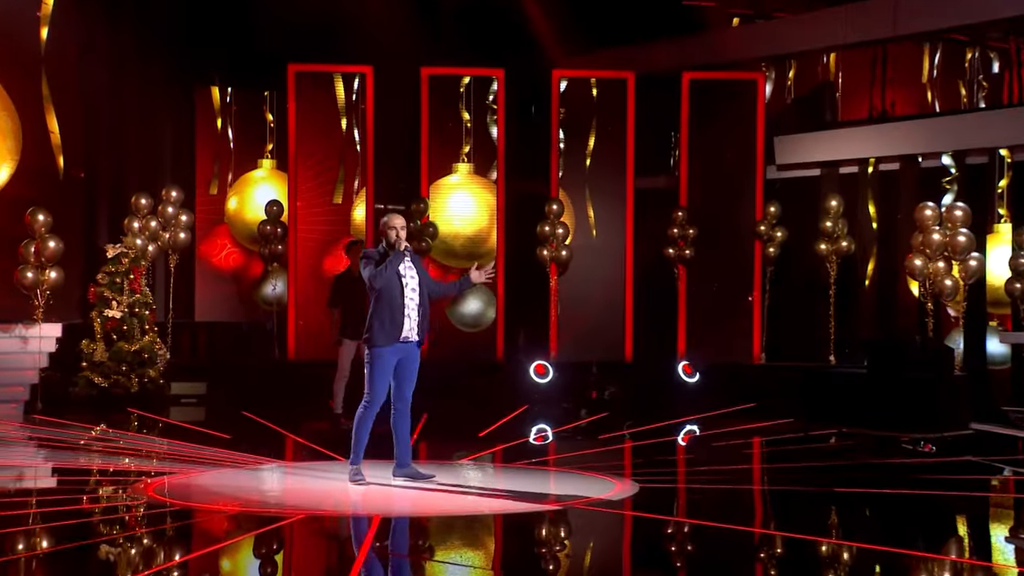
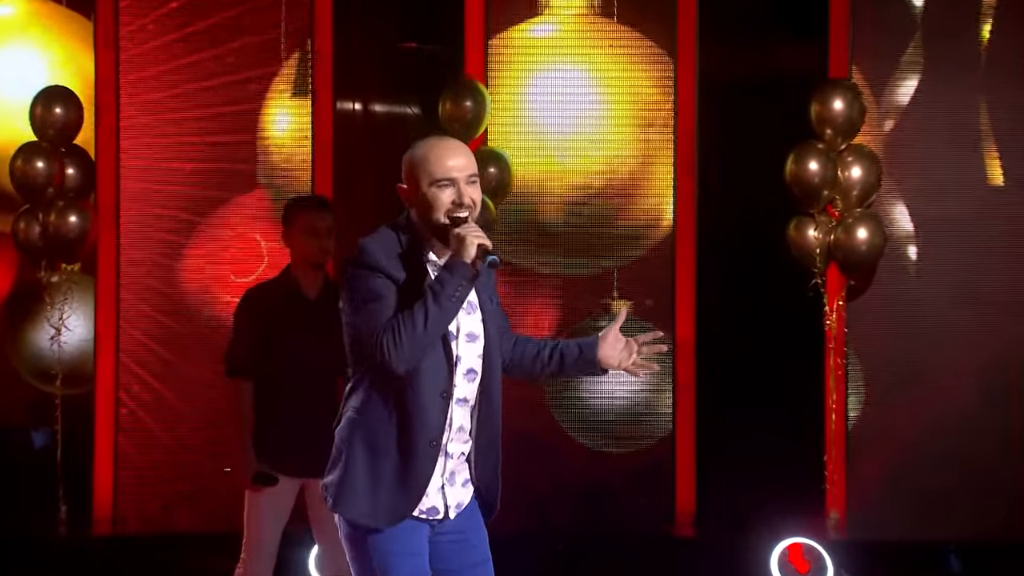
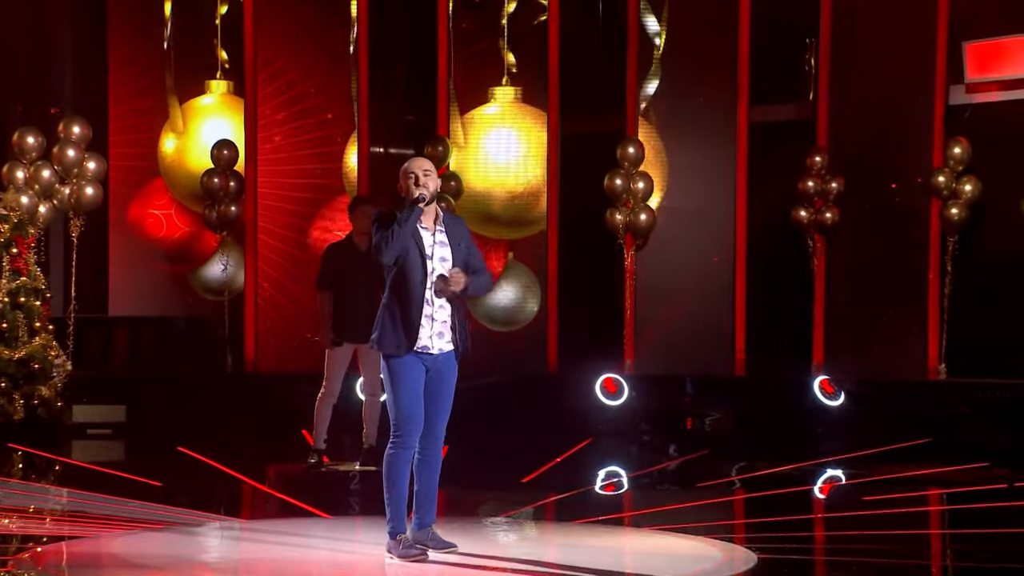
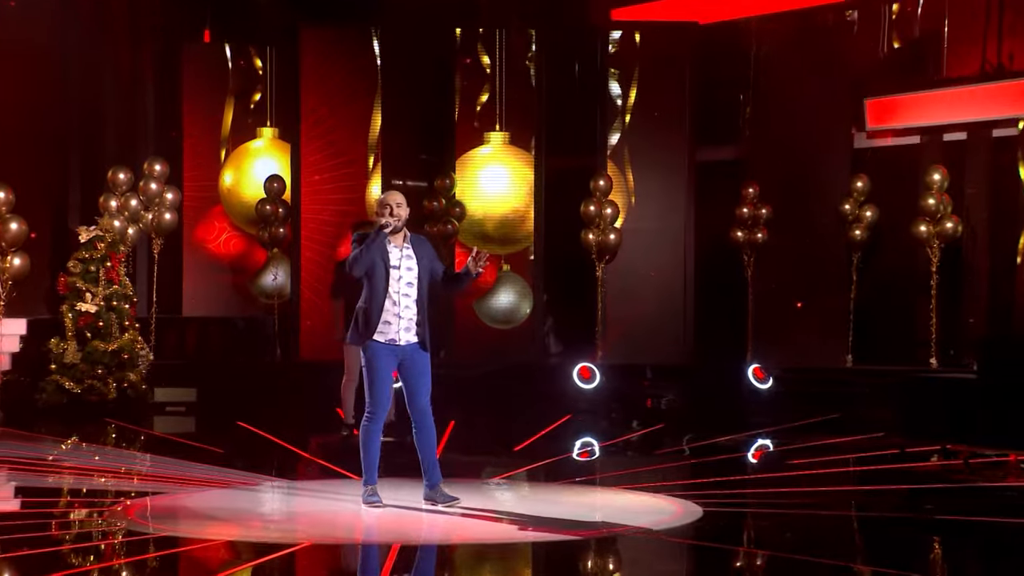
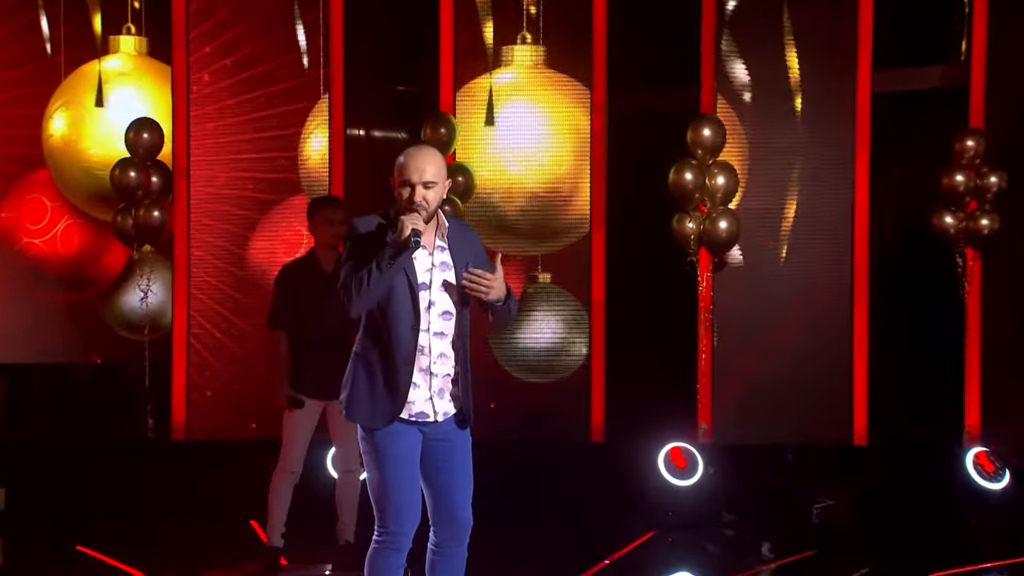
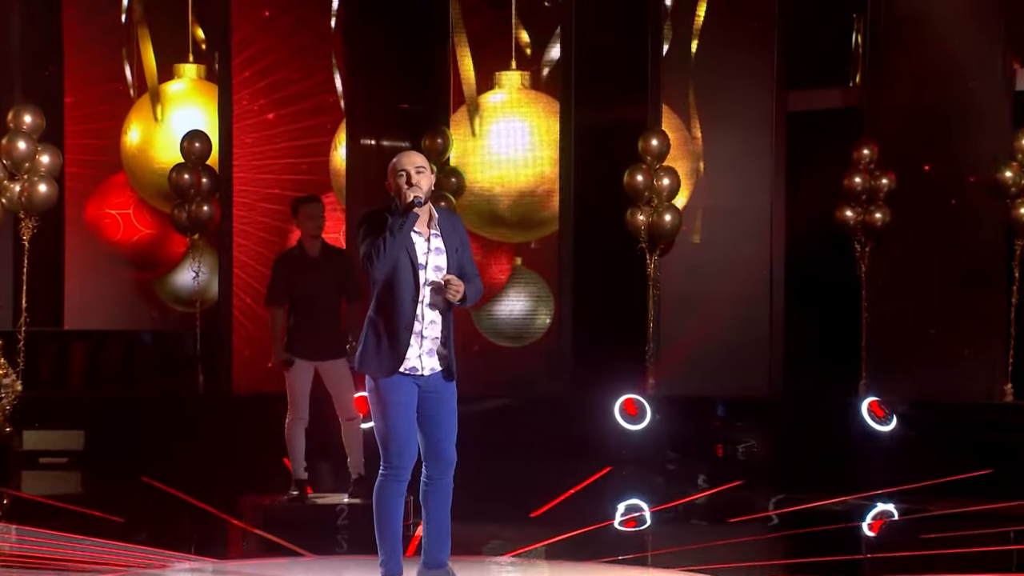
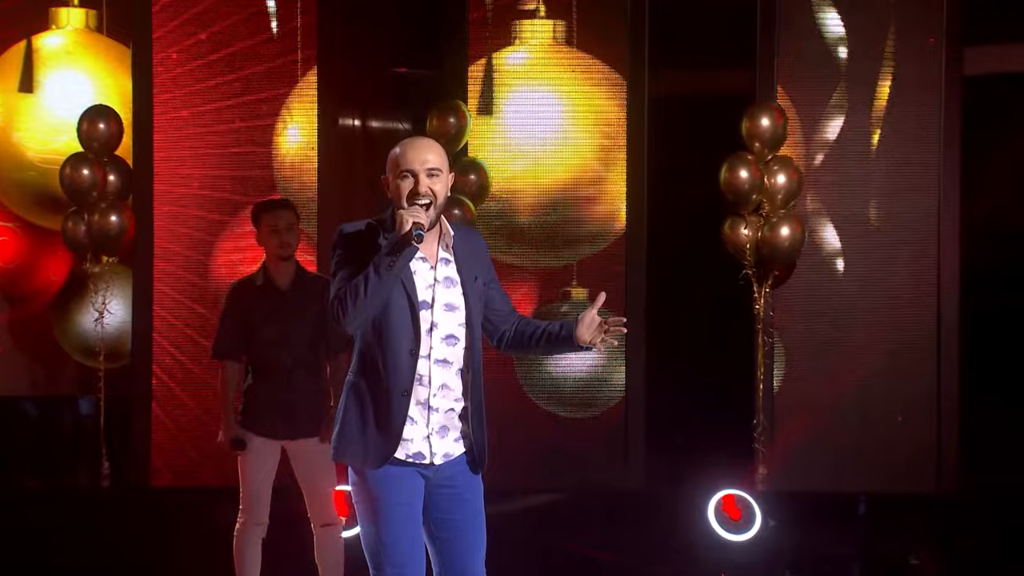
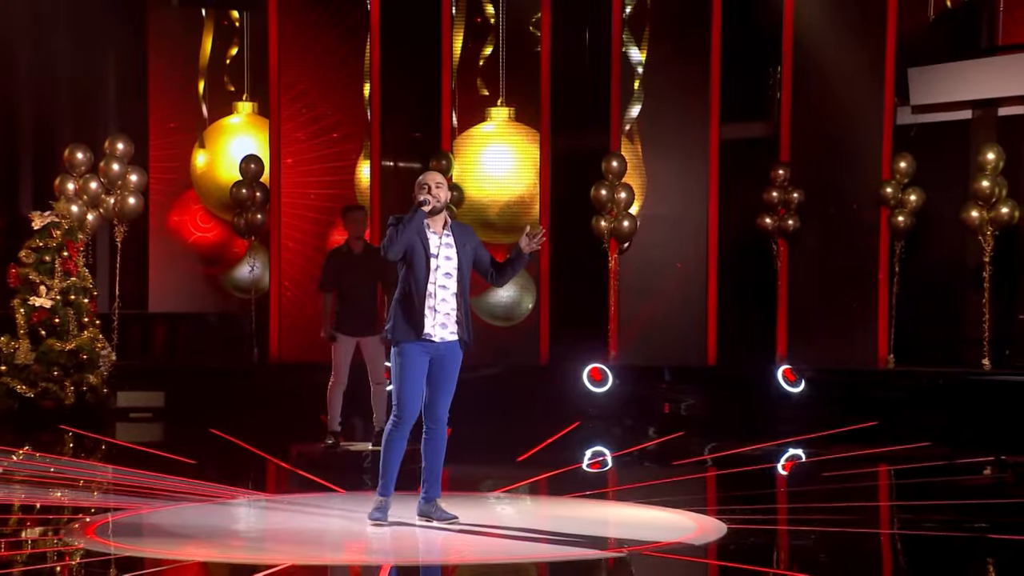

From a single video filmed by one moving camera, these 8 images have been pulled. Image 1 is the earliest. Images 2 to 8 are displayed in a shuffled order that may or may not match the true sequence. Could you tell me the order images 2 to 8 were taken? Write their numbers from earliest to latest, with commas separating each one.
4, 8, 3, 6, 5, 7, 2
